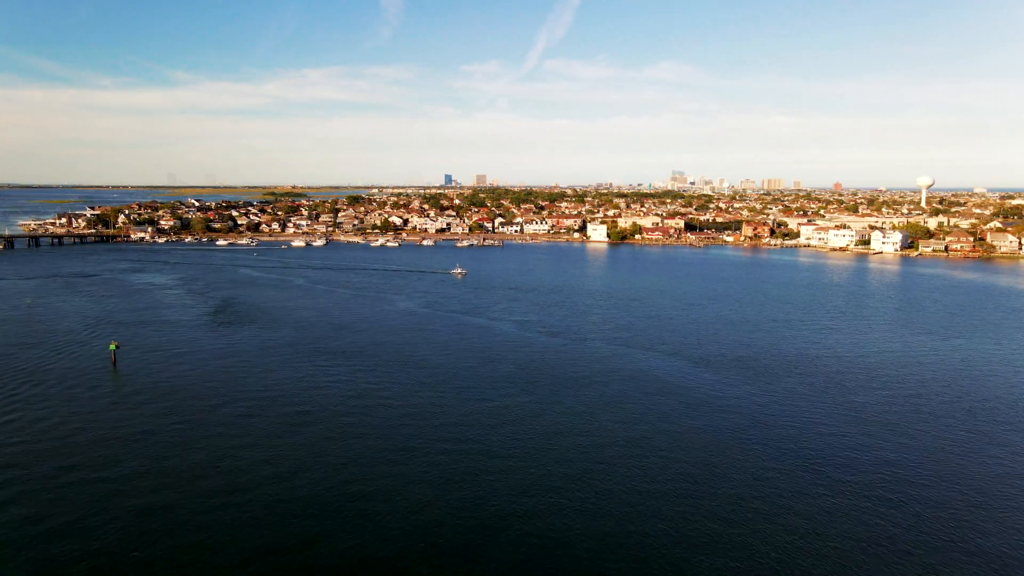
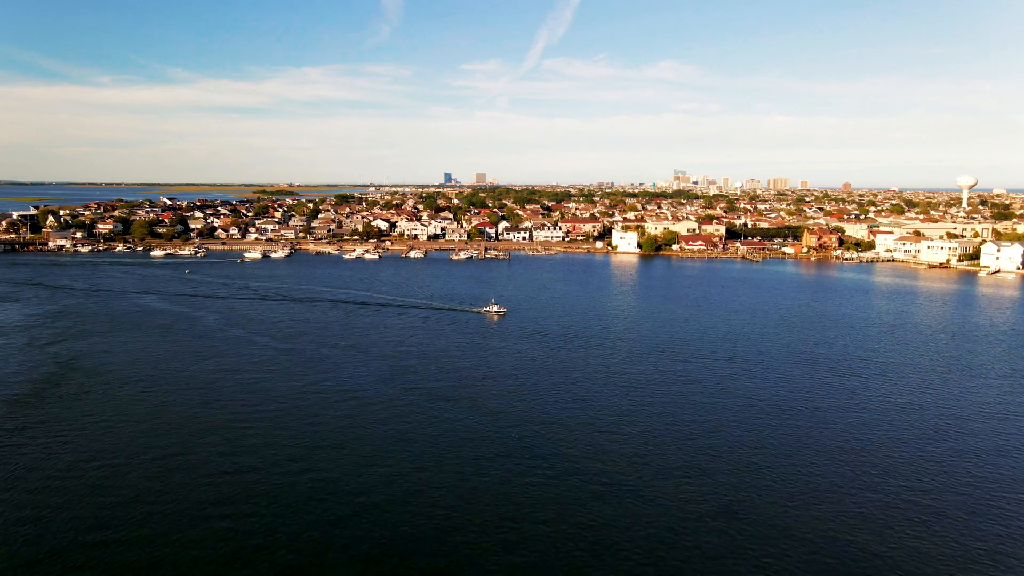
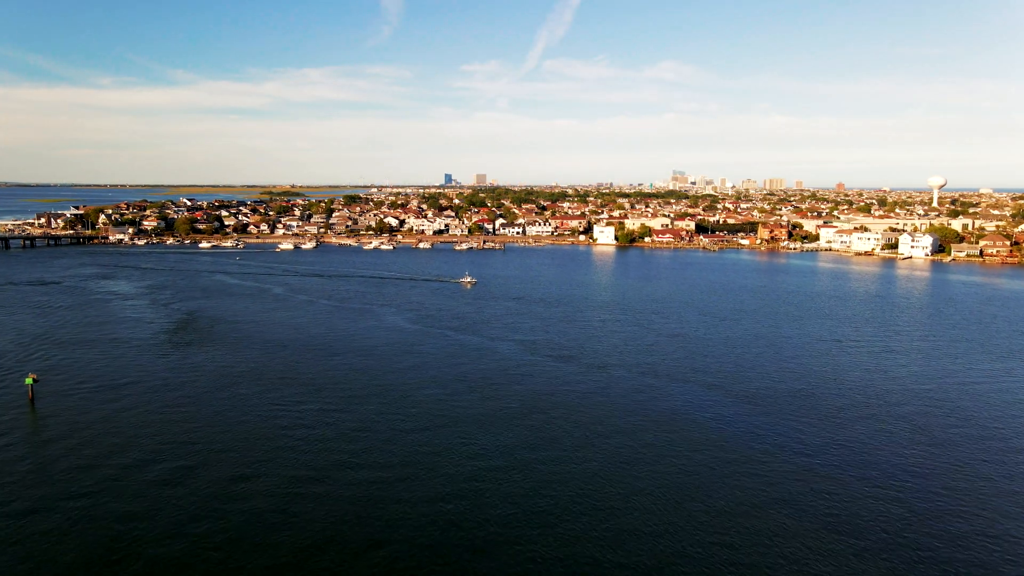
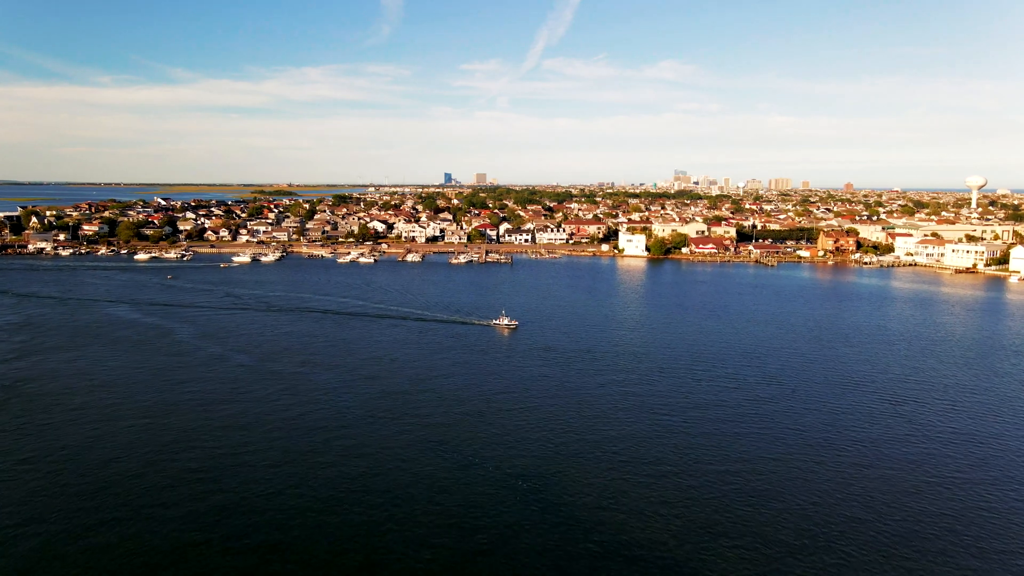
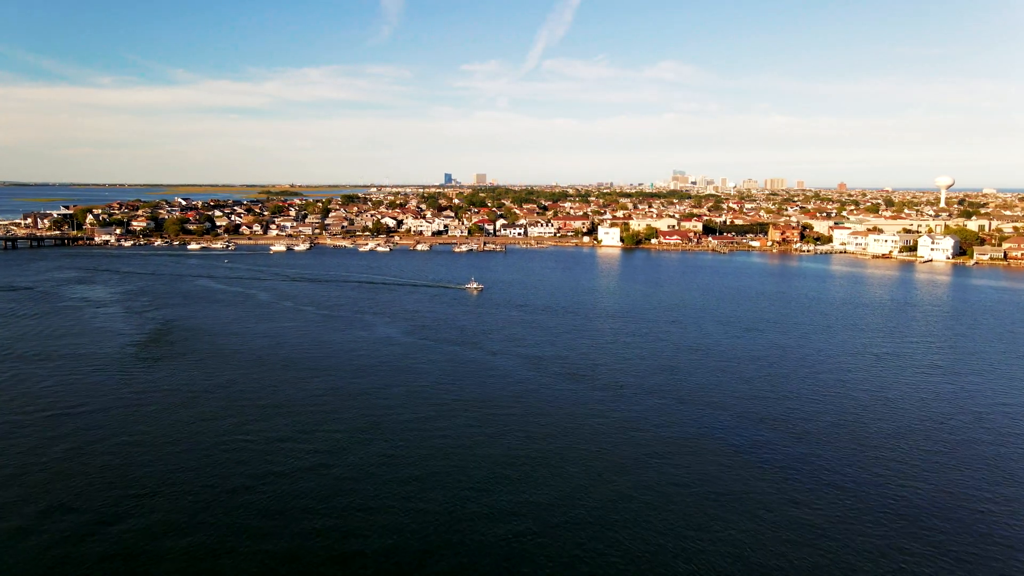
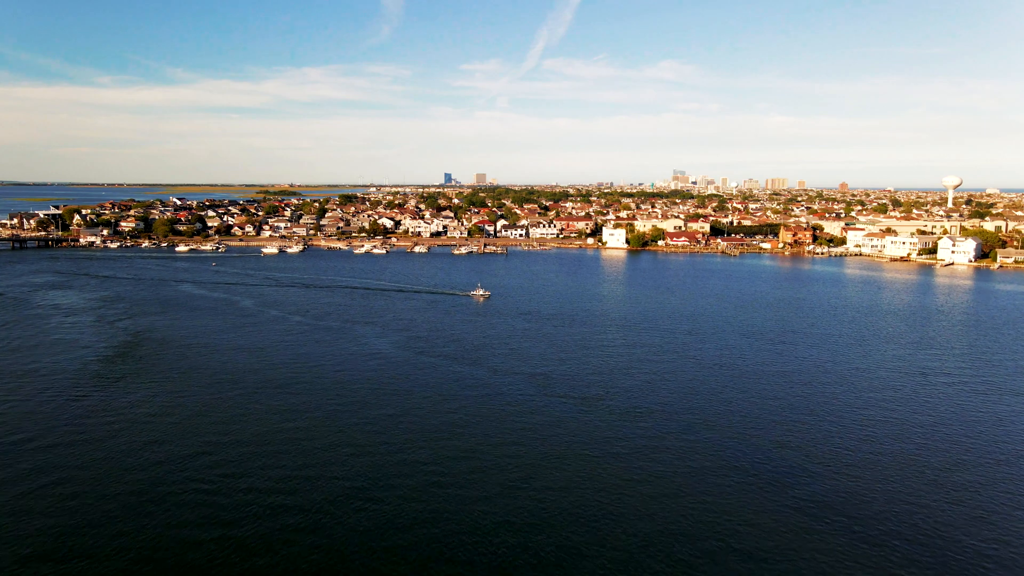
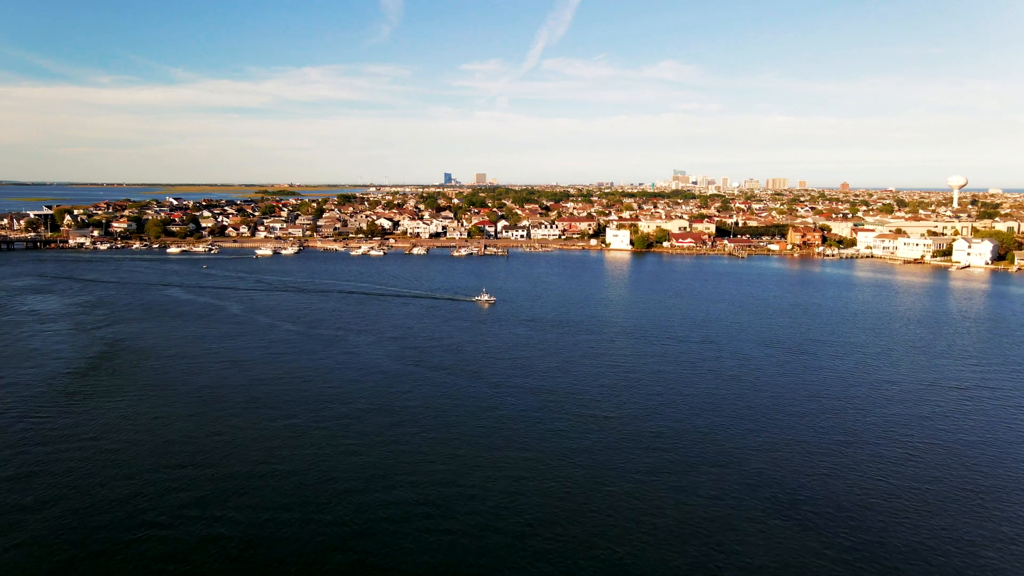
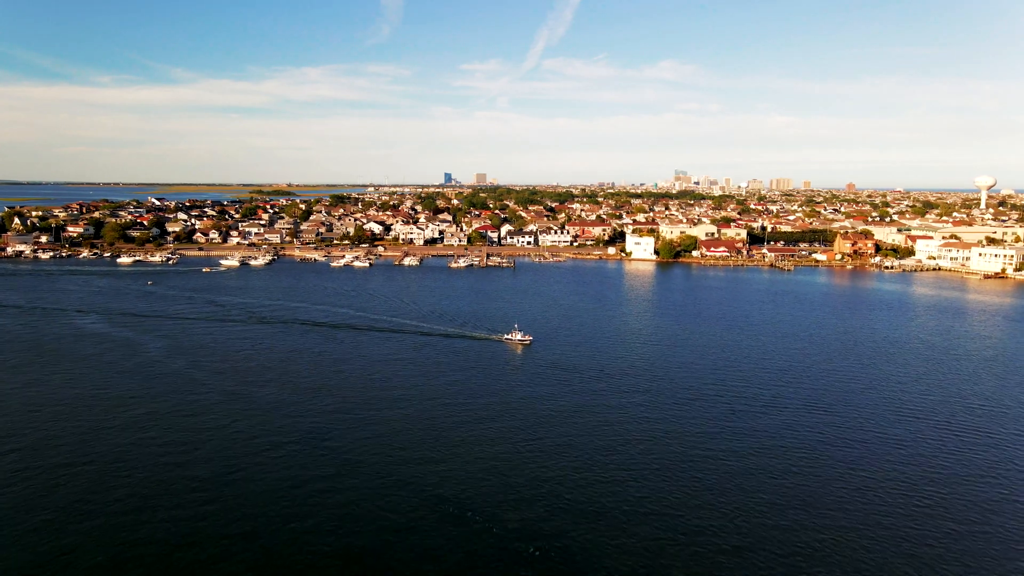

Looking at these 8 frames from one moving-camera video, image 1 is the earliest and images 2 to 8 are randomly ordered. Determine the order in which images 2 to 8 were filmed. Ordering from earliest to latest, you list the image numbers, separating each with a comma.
3, 5, 6, 7, 2, 4, 8
